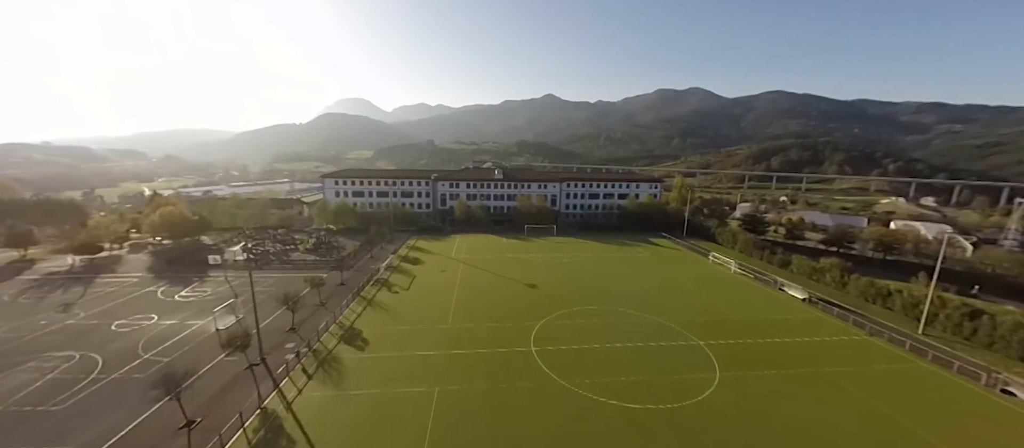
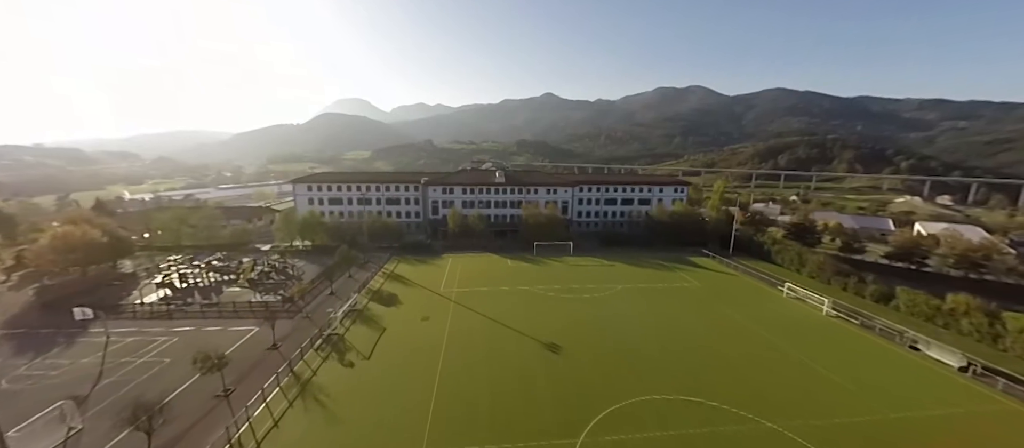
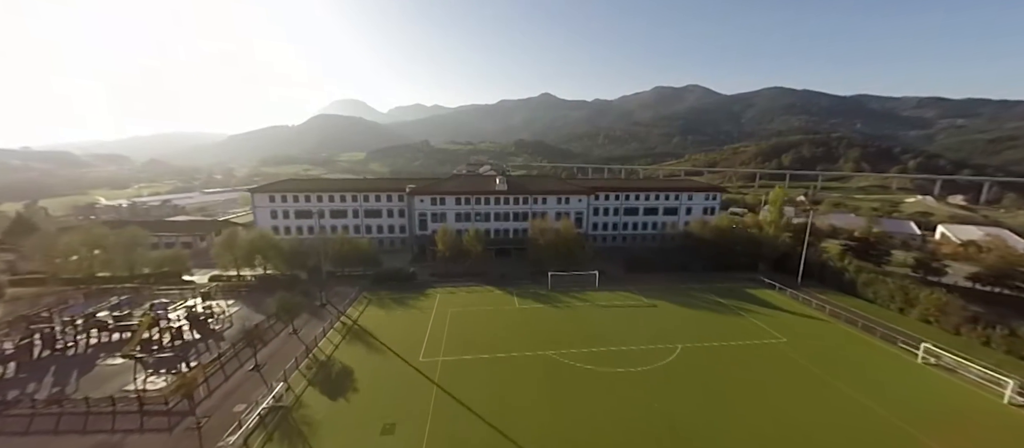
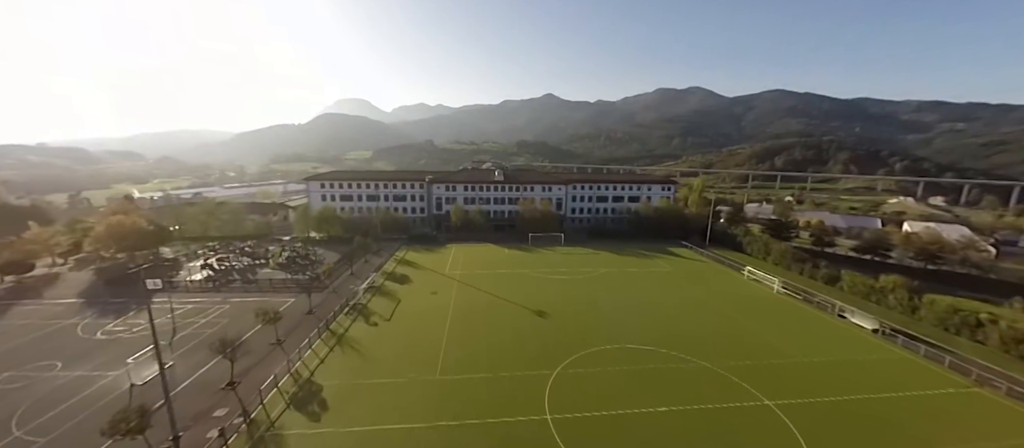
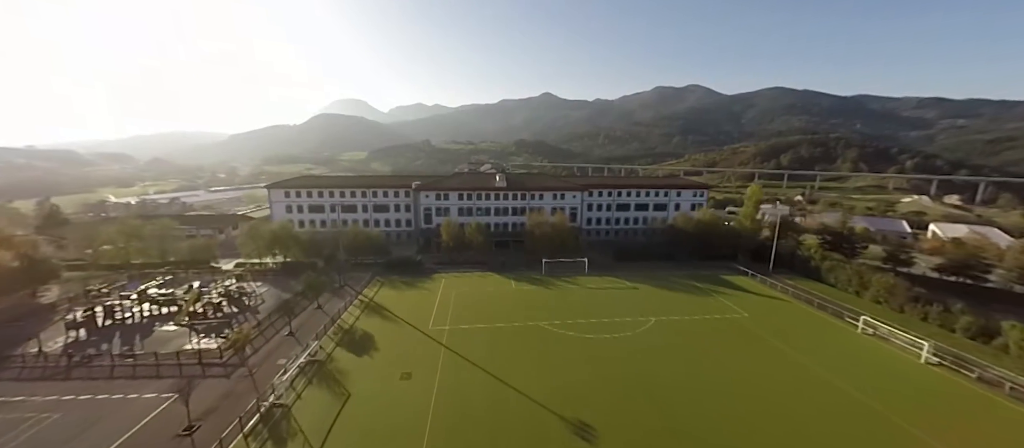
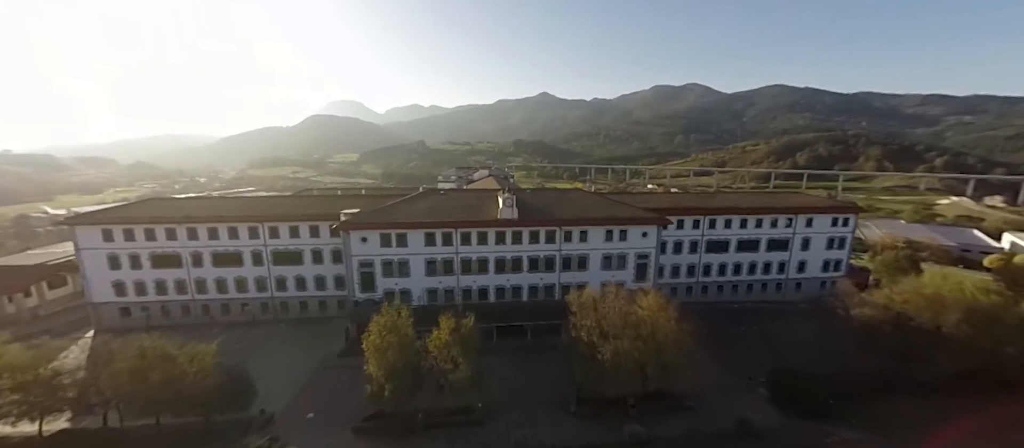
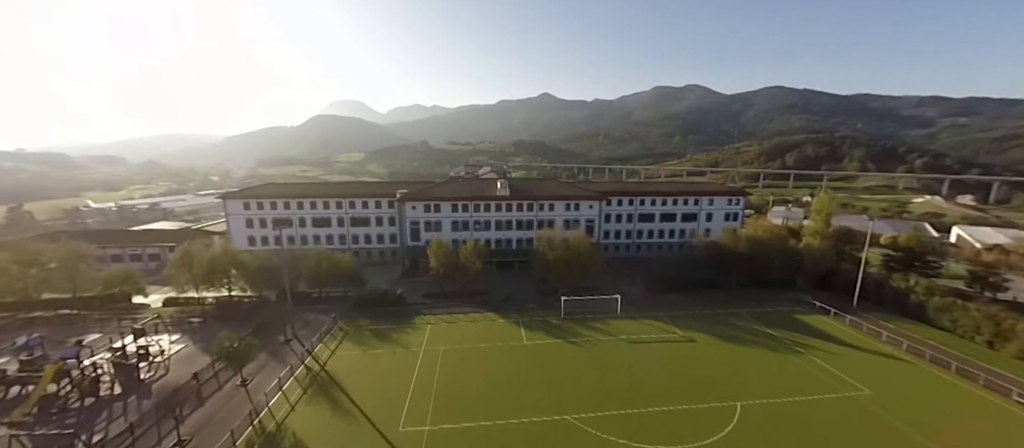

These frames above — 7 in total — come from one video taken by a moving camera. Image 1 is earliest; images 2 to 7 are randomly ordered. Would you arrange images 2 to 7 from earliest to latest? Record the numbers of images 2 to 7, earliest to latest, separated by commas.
4, 2, 5, 3, 7, 6
